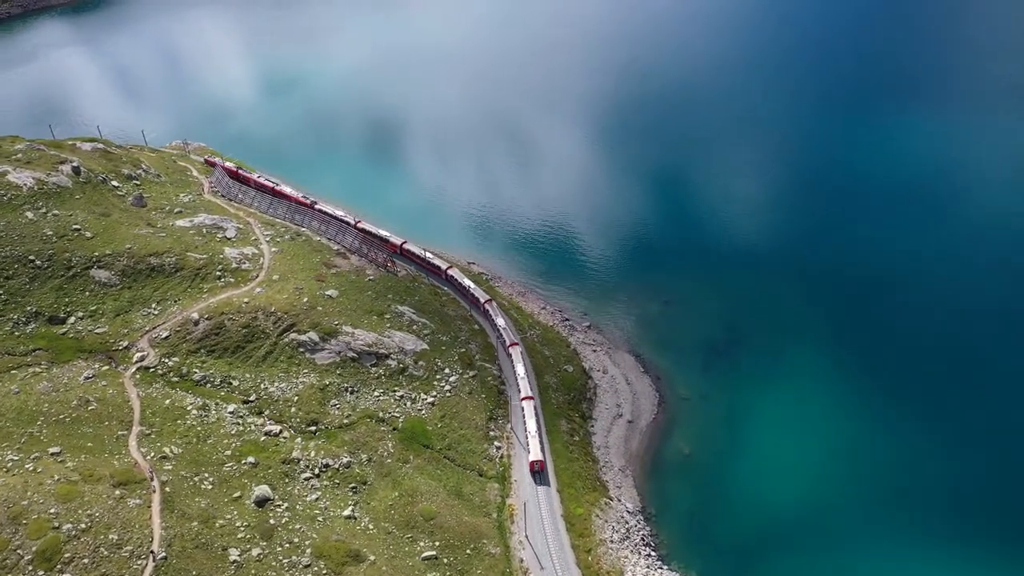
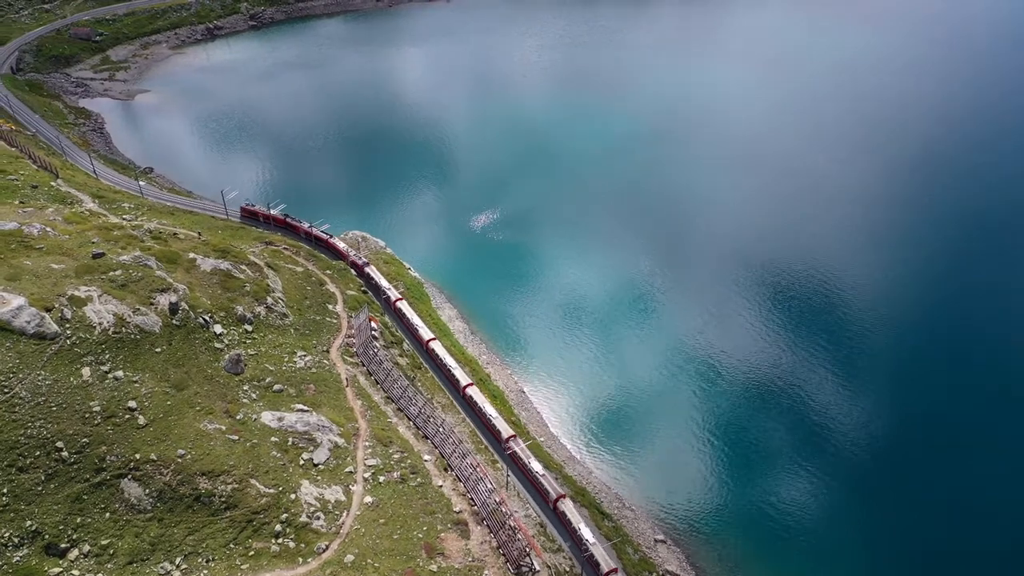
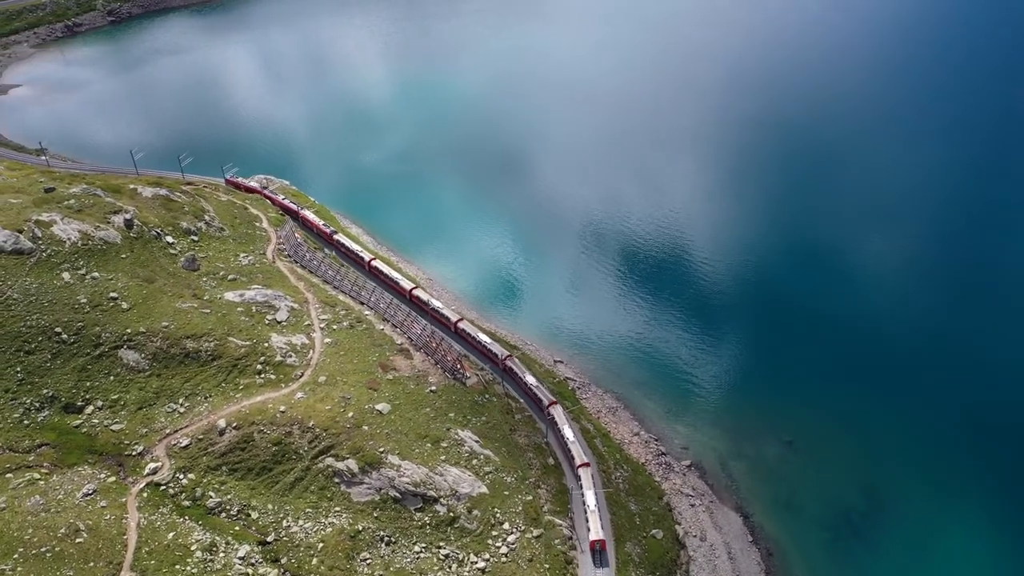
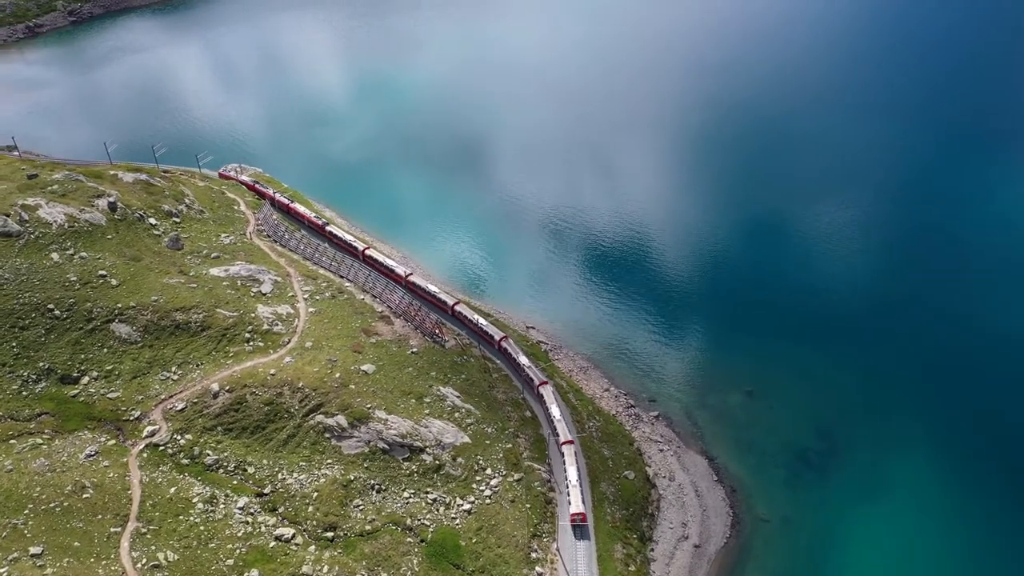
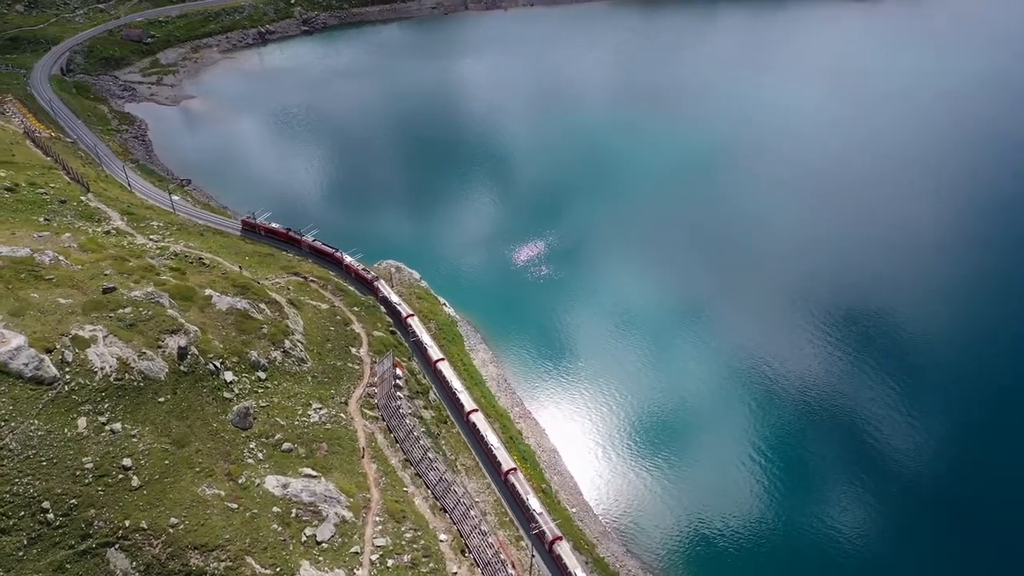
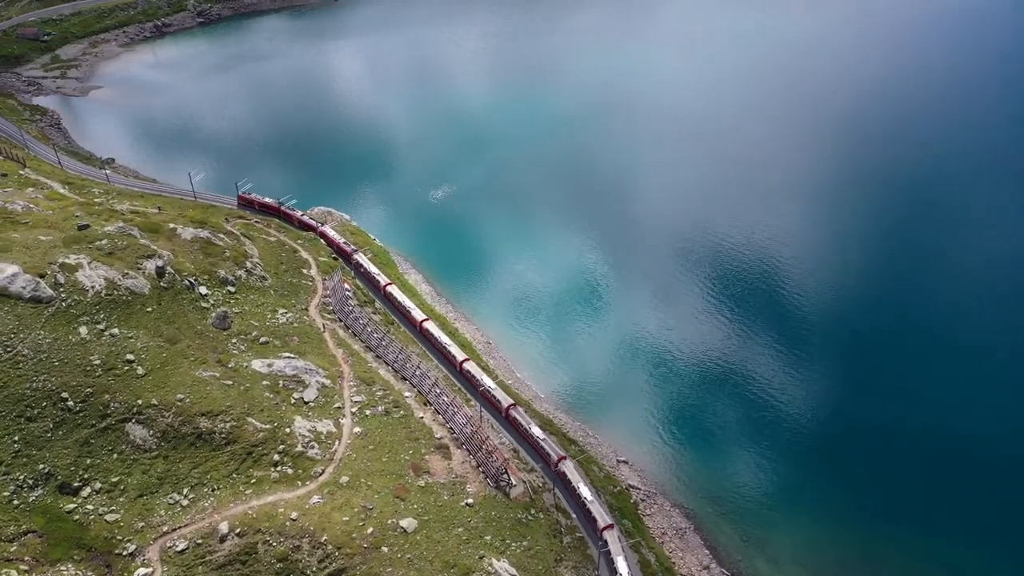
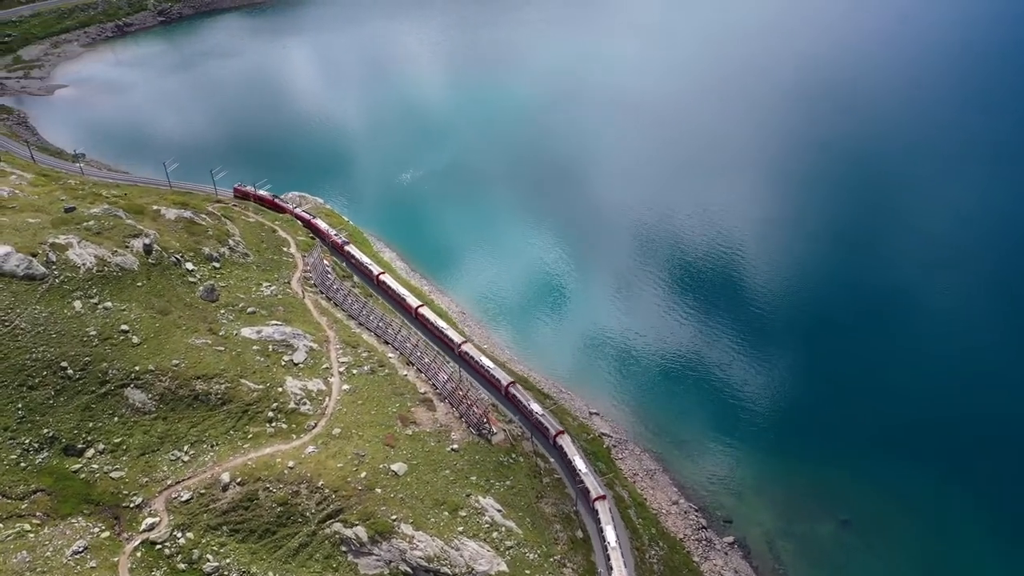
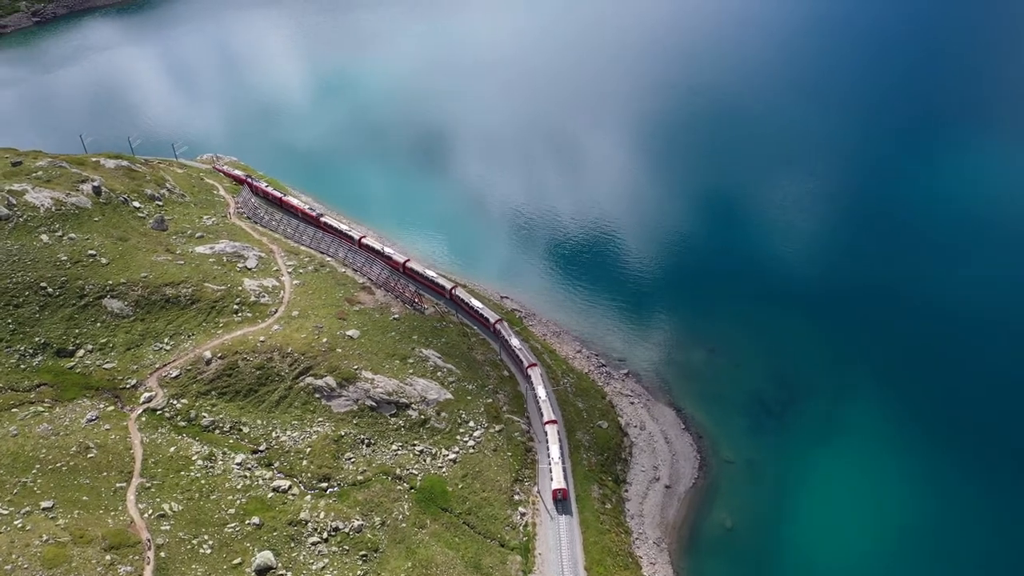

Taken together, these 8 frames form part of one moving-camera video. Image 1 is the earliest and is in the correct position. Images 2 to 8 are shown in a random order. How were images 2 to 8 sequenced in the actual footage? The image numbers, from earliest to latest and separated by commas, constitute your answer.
8, 4, 3, 7, 6, 2, 5
